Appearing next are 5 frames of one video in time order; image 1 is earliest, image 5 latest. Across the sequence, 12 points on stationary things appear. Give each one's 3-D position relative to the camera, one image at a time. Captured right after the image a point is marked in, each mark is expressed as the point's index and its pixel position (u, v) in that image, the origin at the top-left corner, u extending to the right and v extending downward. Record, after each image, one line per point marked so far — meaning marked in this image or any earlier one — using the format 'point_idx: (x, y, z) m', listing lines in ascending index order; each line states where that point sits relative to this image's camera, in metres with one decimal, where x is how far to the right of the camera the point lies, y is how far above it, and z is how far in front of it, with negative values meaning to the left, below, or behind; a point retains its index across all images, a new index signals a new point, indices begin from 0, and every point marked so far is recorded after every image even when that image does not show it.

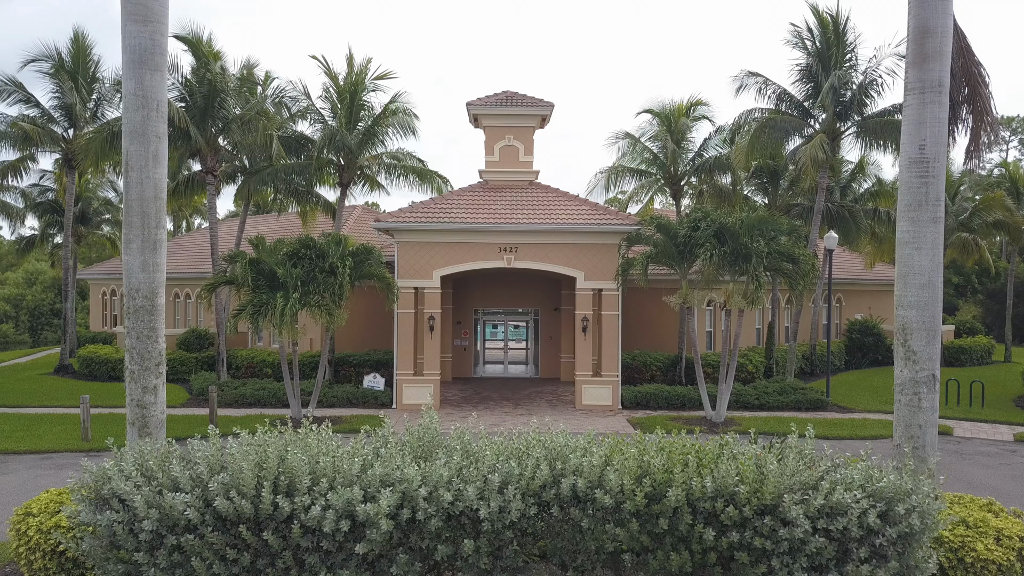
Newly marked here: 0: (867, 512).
0: (+3.0, -1.9, +5.3) m
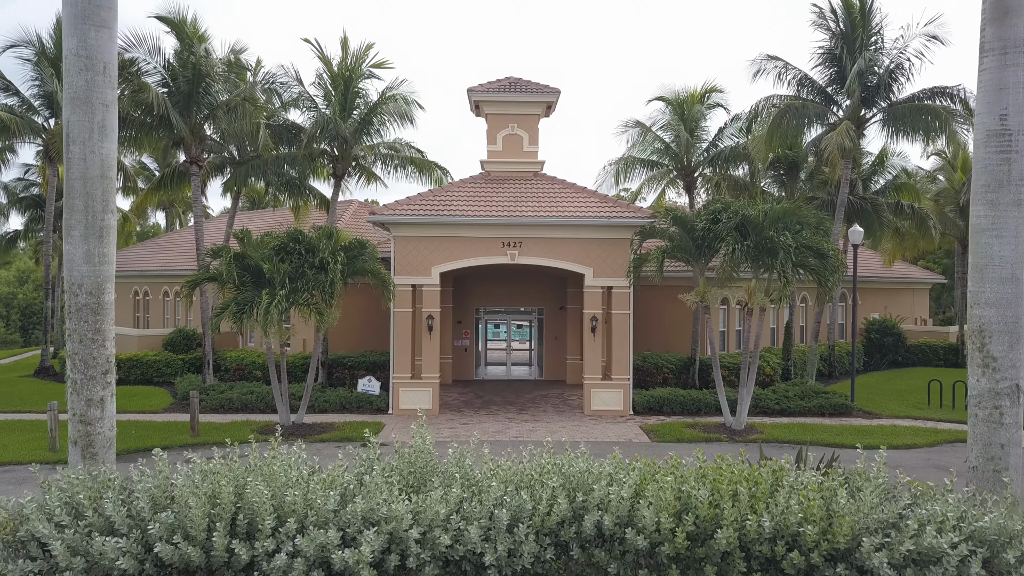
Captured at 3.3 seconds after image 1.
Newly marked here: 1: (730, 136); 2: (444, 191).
0: (+3.1, -1.8, +4.2) m
1: (+6.1, +4.3, +17.6) m
2: (-1.8, +2.5, +16.3) m
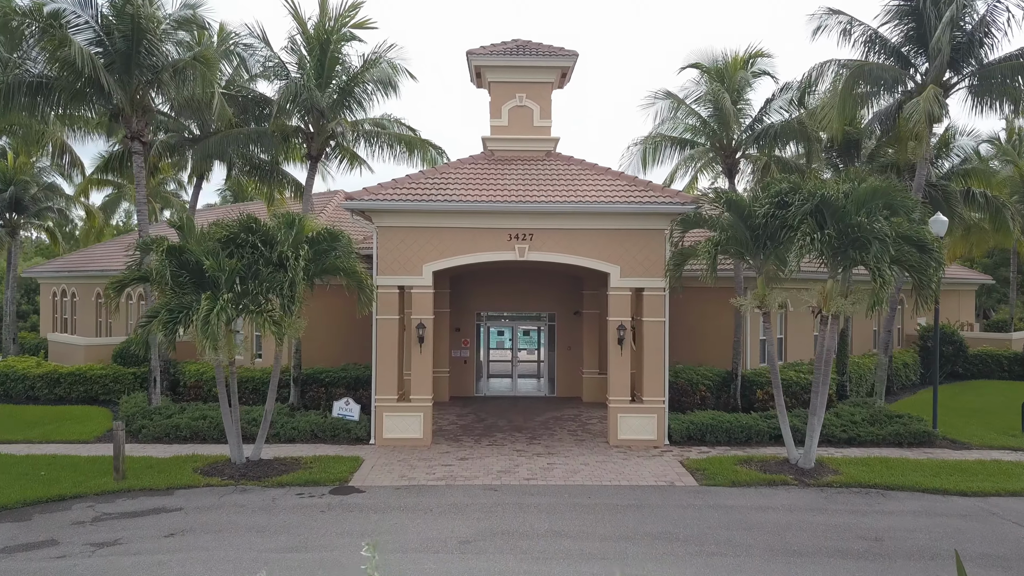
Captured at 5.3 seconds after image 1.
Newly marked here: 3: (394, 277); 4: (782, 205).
0: (+3.3, -1.9, +1.4) m
1: (+6.3, +4.2, +14.8) m
2: (-1.6, +2.5, +13.5) m
3: (-2.4, +0.2, +12.7) m
4: (+4.5, +1.4, +10.3) m
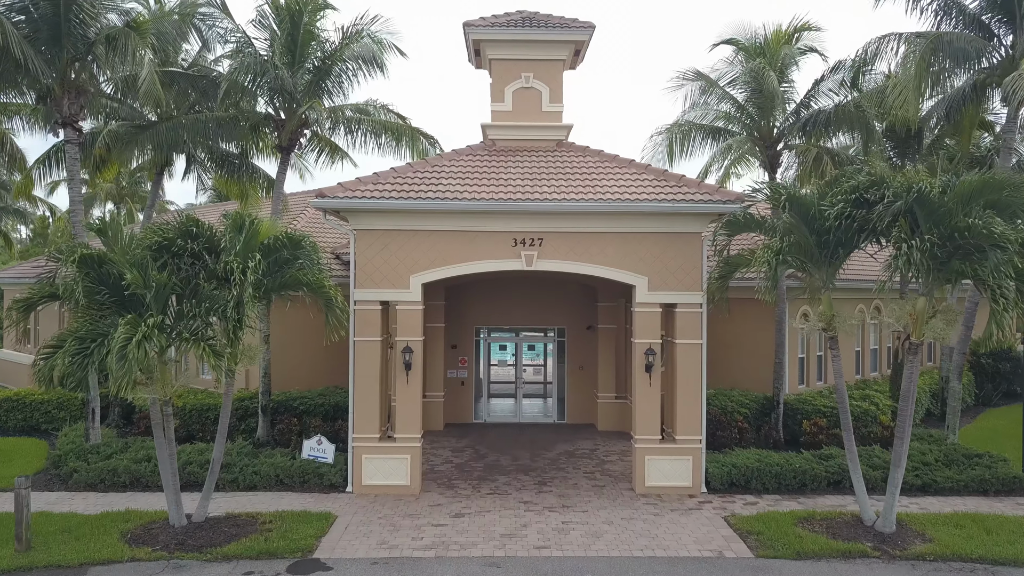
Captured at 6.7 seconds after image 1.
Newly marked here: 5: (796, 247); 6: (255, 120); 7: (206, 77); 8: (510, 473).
0: (+3.3, -2.1, -0.7) m
1: (+6.4, +3.9, +12.6) m
2: (-1.5, +2.2, +11.4) m
3: (-2.3, 0.0, +10.5) m
4: (+4.6, +1.1, +8.1) m
5: (+3.8, +0.6, +8.5) m
6: (-5.3, +3.5, +12.9) m
7: (-6.4, +4.4, +13.1) m
8: (0.0, -3.4, +11.4) m
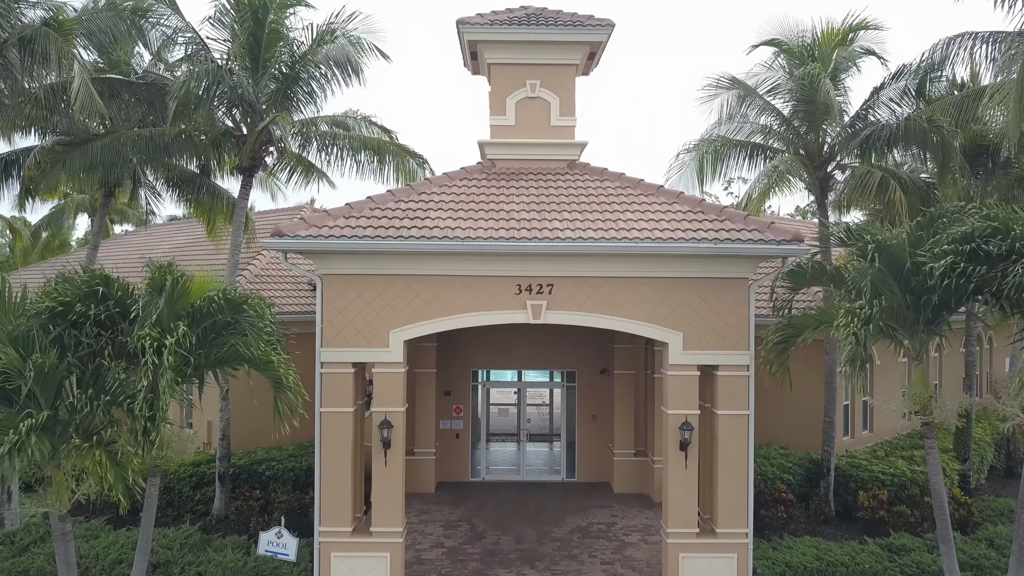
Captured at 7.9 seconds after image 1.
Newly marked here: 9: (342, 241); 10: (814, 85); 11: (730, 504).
0: (+3.4, -2.9, -2.7) m
1: (+6.5, +3.1, +10.7) m
2: (-1.5, +1.4, +9.4) m
3: (-2.2, -0.8, +8.5) m
4: (+4.6, +0.3, +6.2) m
5: (+3.9, -0.2, +6.5) m
6: (-5.2, +2.7, +10.9) m
7: (-6.4, +3.6, +11.1) m
8: (0.0, -4.2, +9.4) m
9: (-2.2, +0.6, +8.2) m
10: (+5.0, +3.4, +10.3) m
11: (+3.0, -3.0, +8.5) m
